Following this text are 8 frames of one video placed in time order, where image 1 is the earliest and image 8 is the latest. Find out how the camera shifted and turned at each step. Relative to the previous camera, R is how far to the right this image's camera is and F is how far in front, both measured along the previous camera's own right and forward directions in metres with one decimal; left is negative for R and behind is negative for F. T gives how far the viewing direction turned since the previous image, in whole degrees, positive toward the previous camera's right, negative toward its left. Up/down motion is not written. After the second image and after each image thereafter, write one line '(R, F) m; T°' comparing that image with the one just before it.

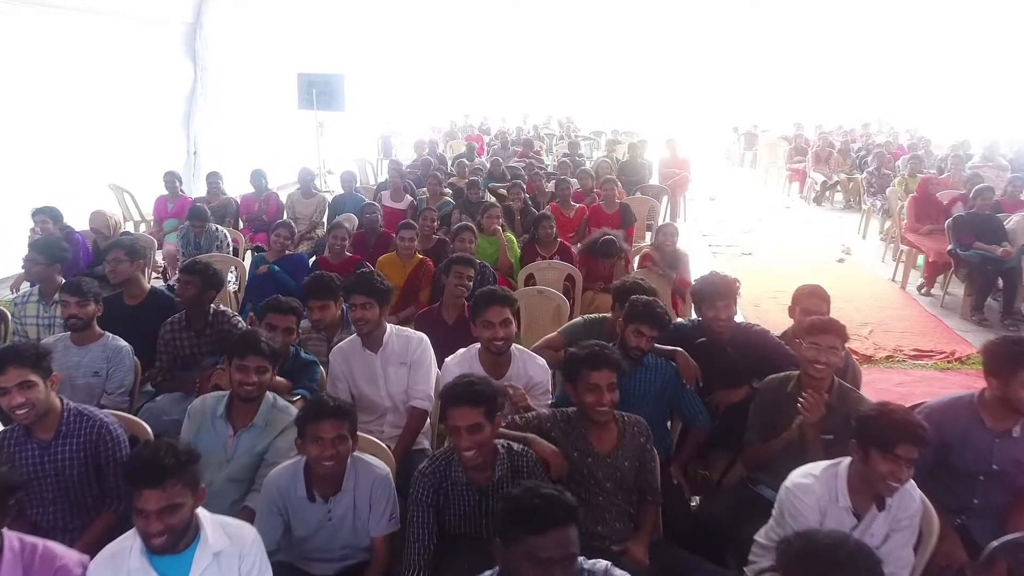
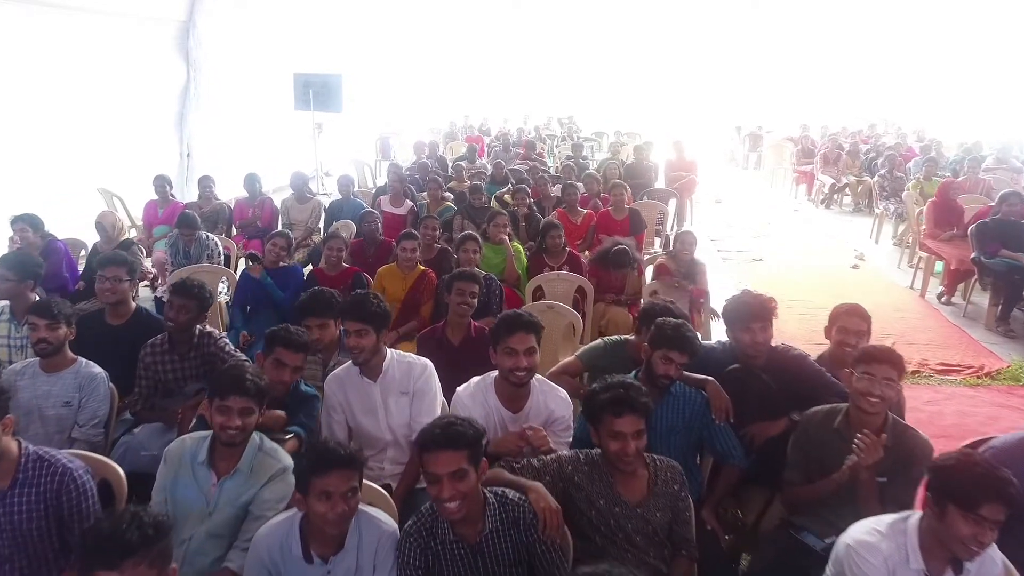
(-0.1, +0.3) m; 0°
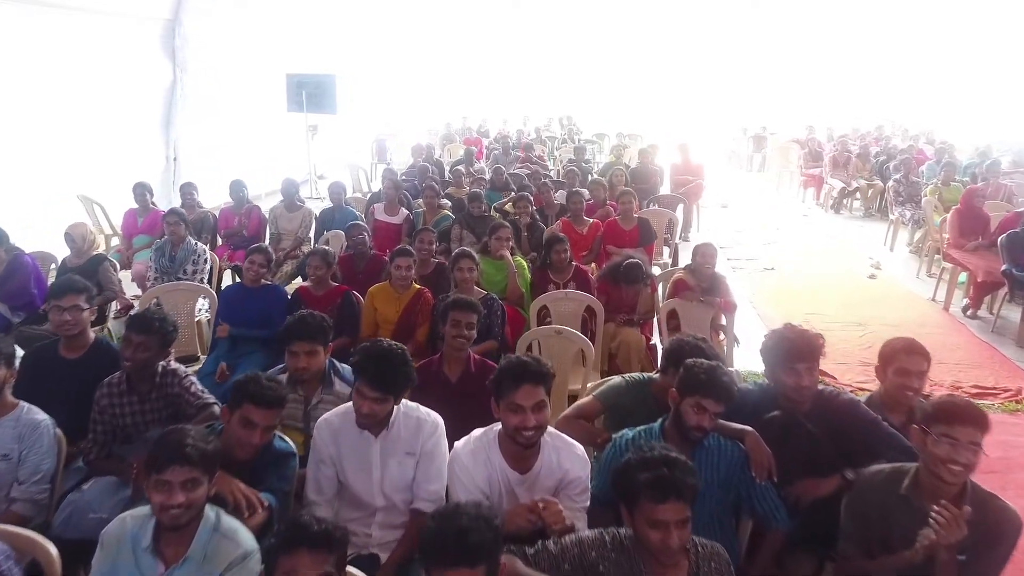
(0.0, +0.3) m; 0°
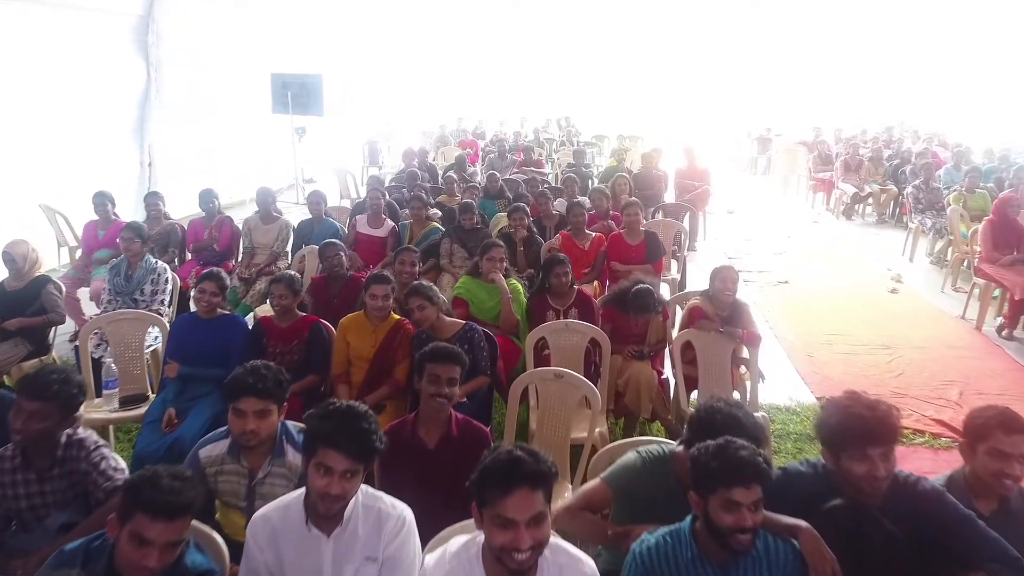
(0.0, +0.5) m; 0°
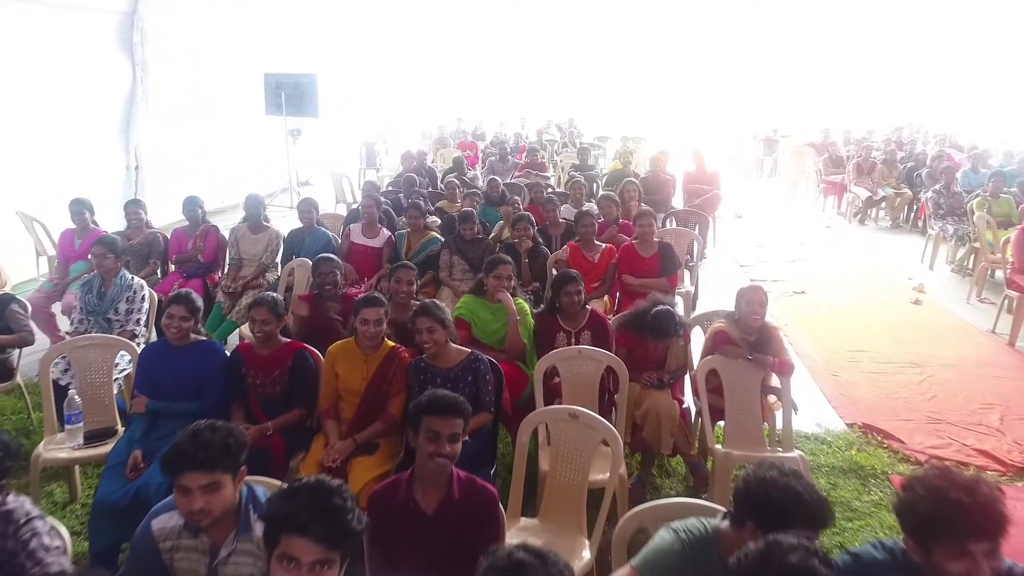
(0.0, +0.3) m; 0°
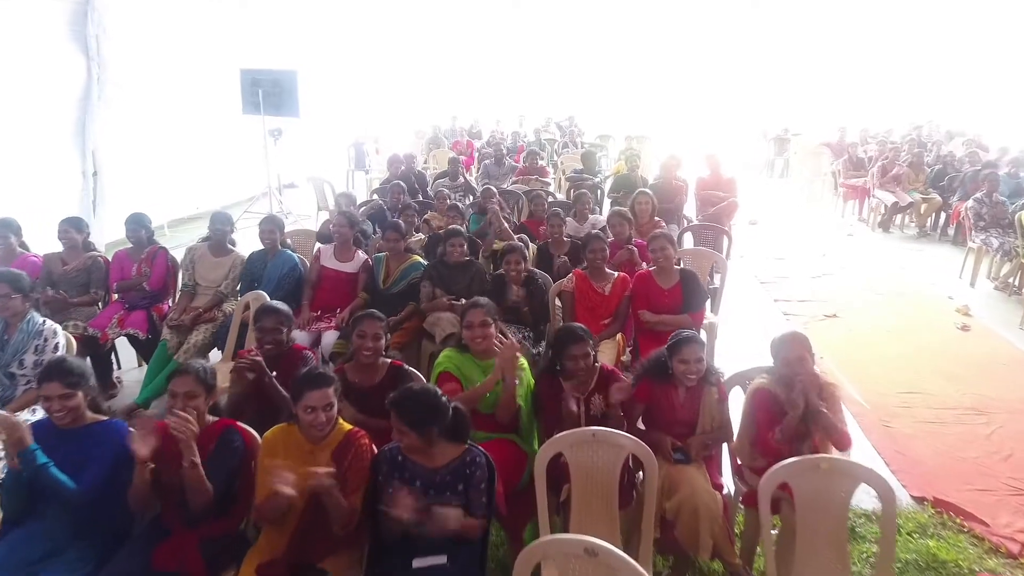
(0.0, +0.7) m; 0°
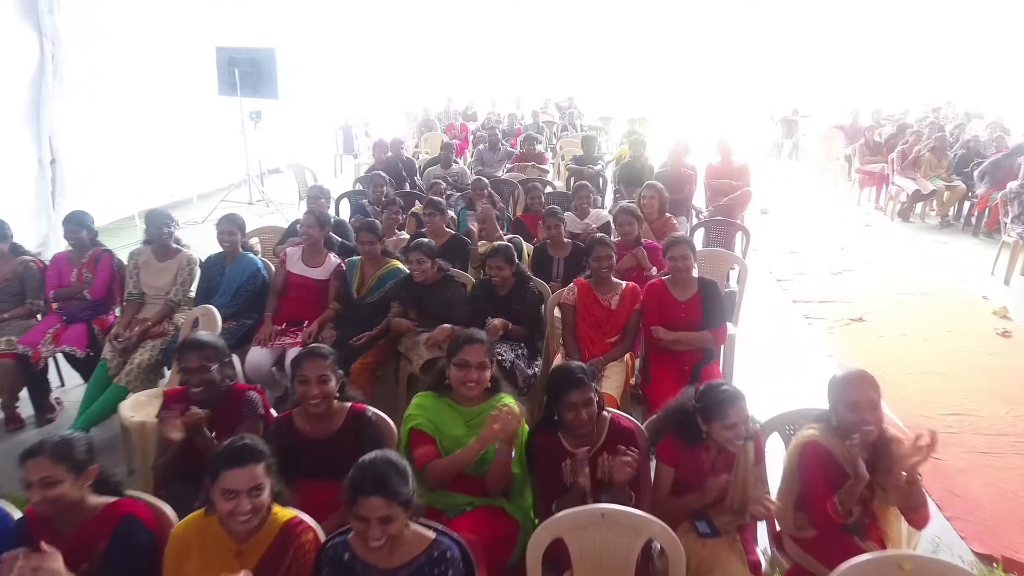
(0.0, +0.5) m; 0°
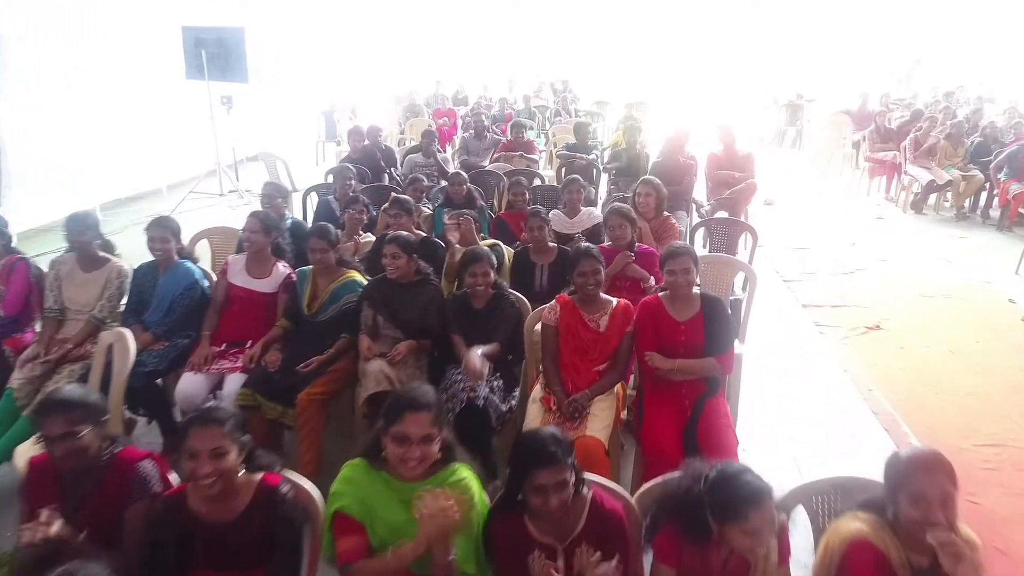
(+0.1, +0.5) m; 0°
